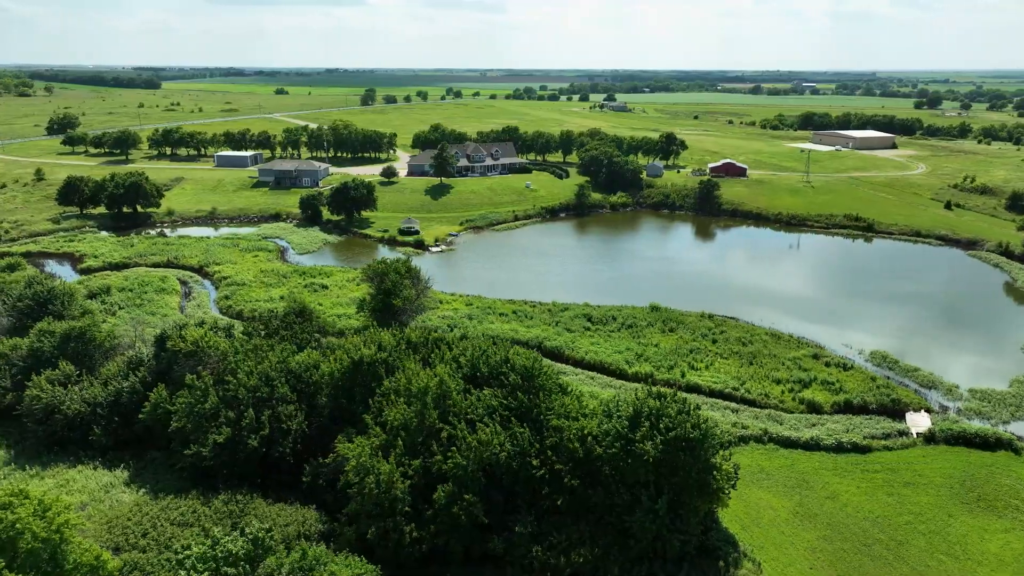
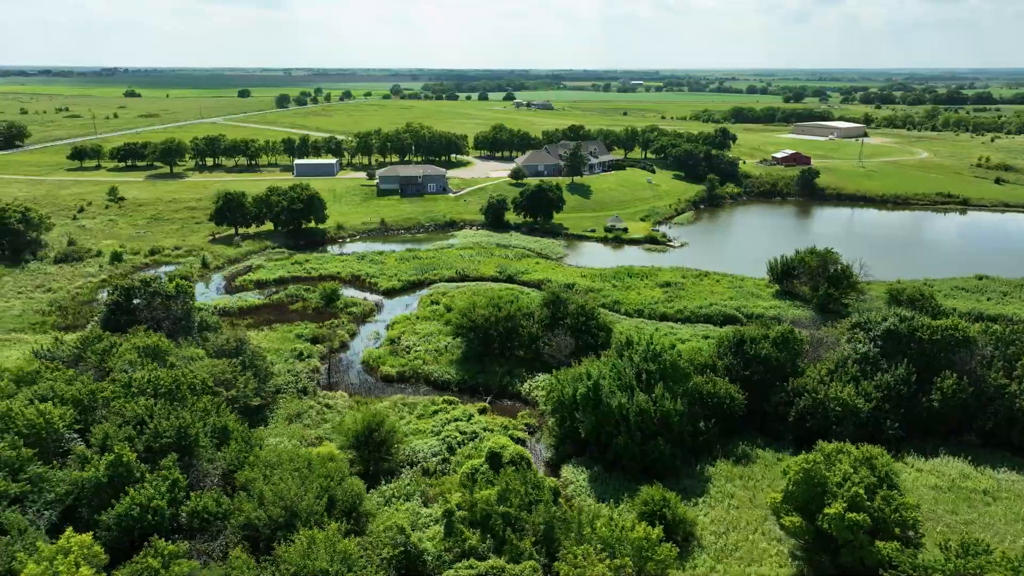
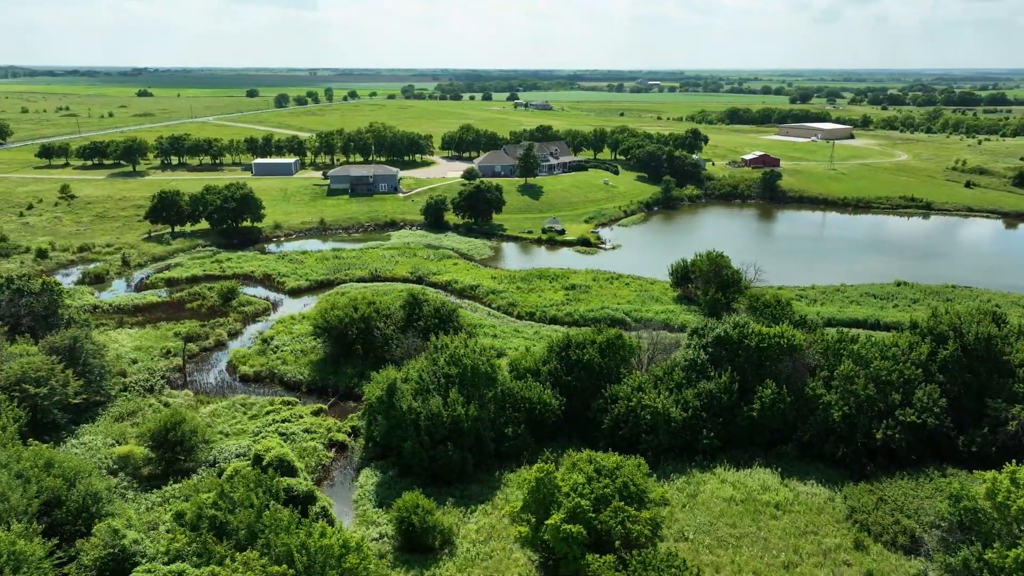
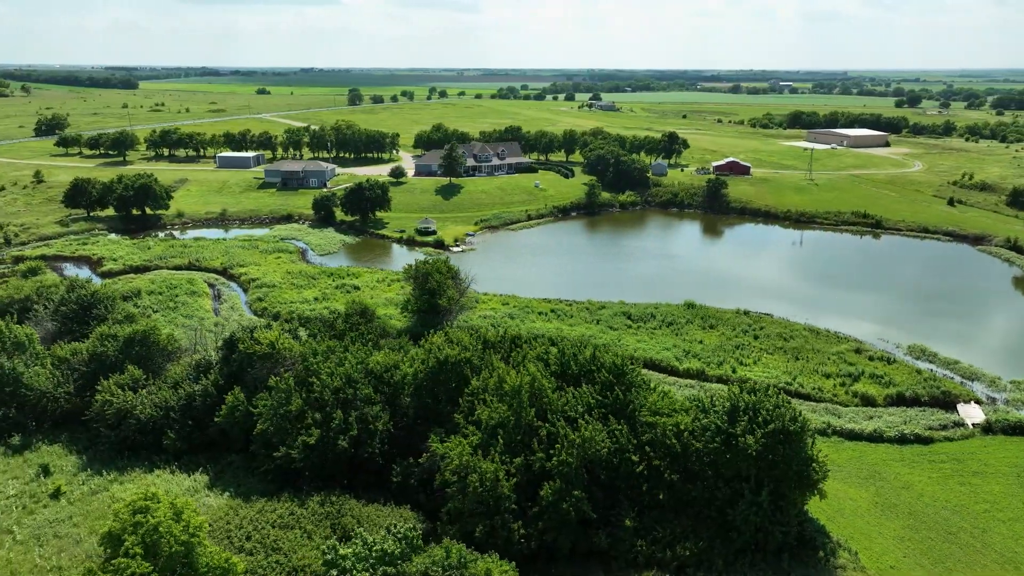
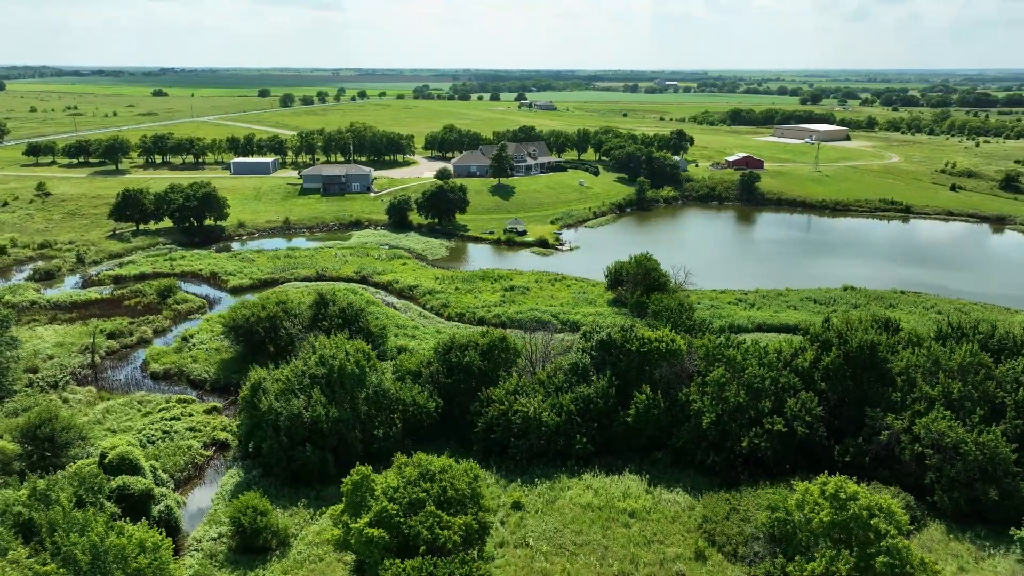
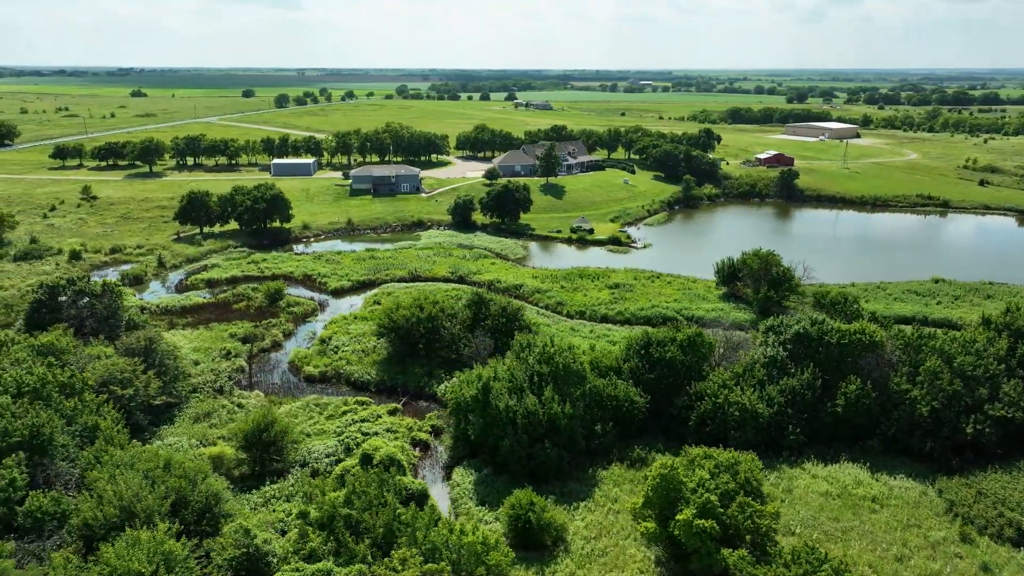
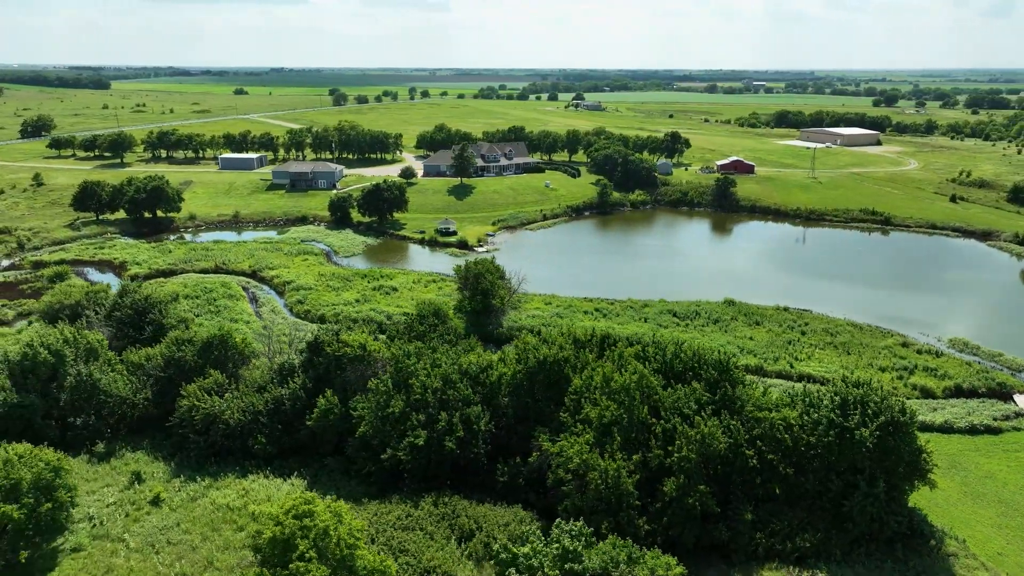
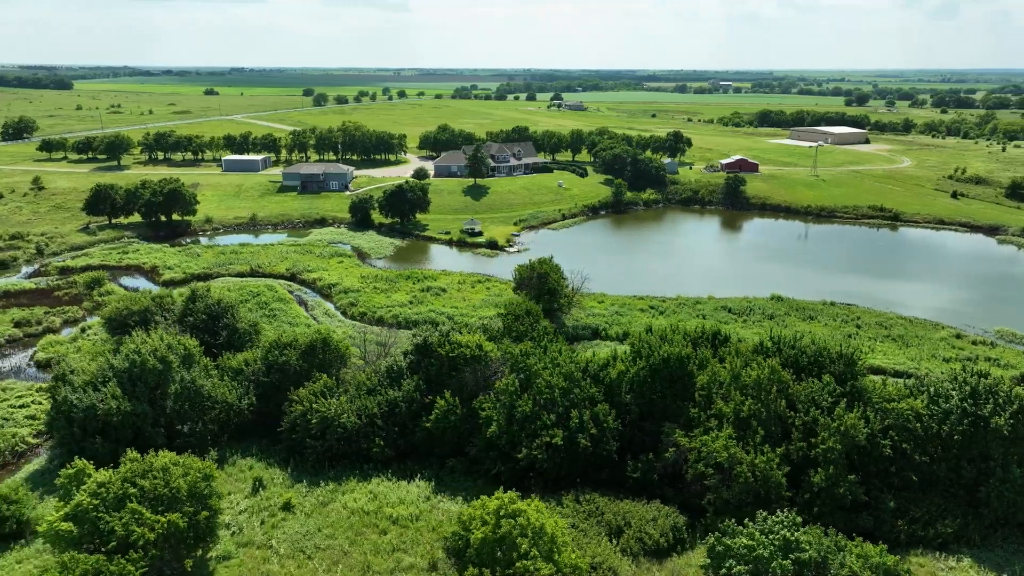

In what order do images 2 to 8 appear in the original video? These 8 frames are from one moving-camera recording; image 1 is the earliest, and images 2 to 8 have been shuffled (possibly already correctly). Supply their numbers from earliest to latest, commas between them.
4, 7, 8, 5, 3, 6, 2
